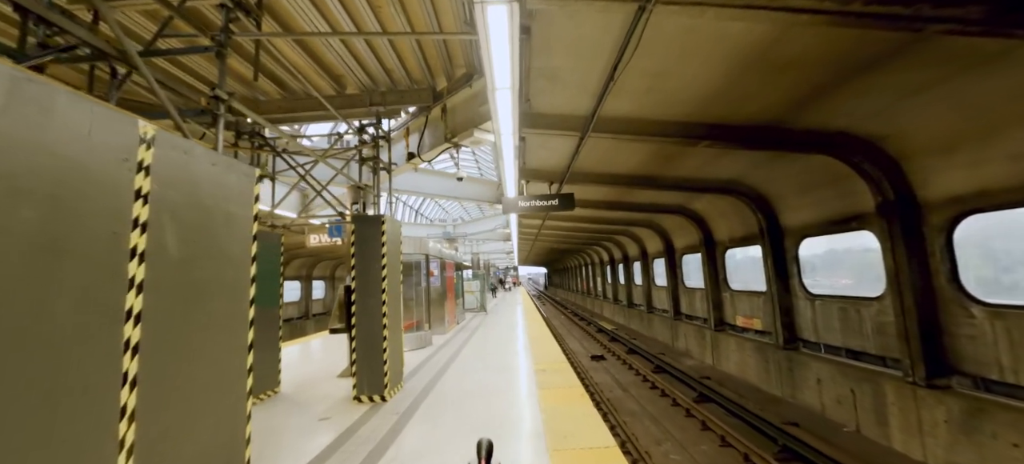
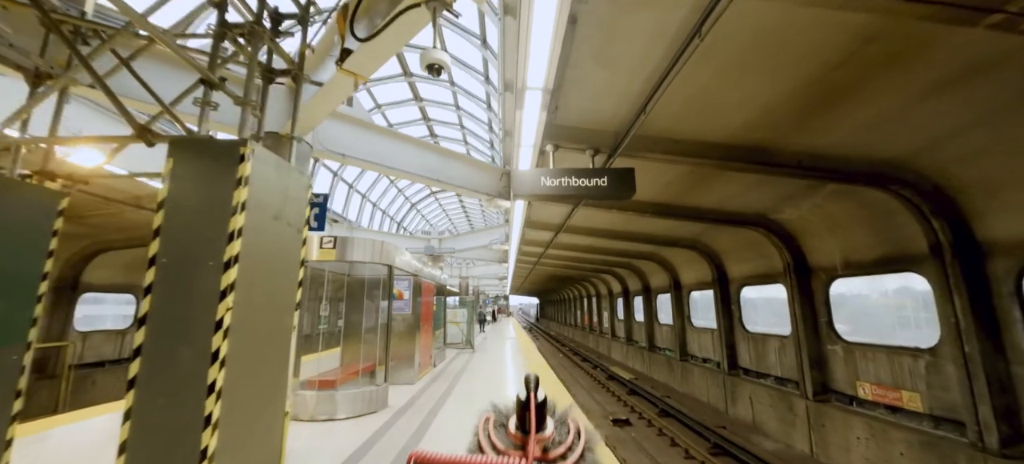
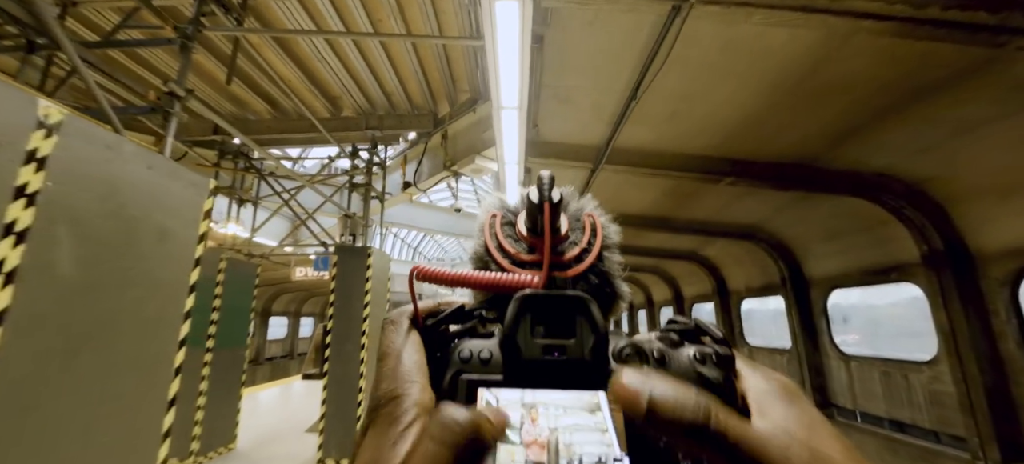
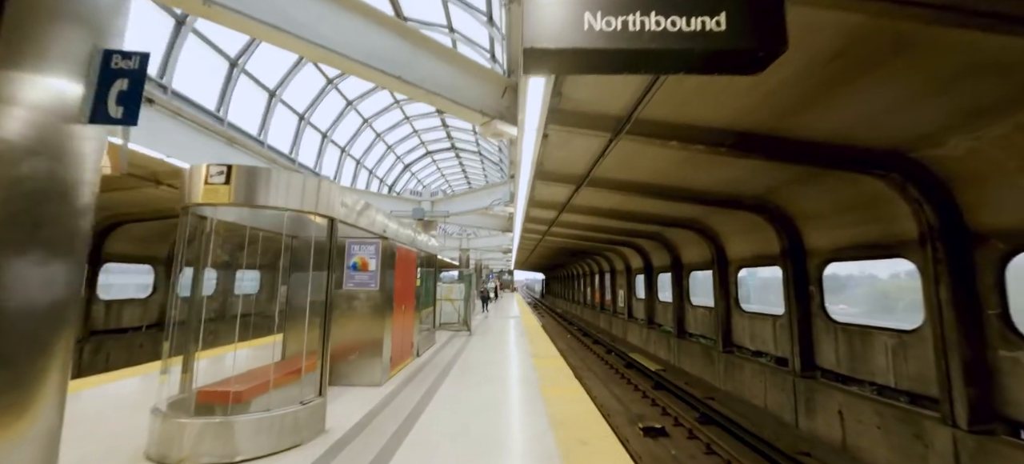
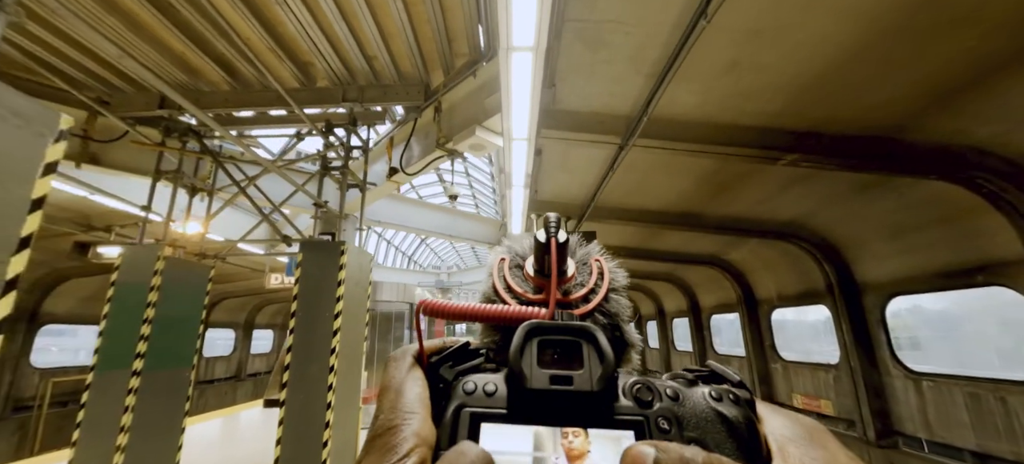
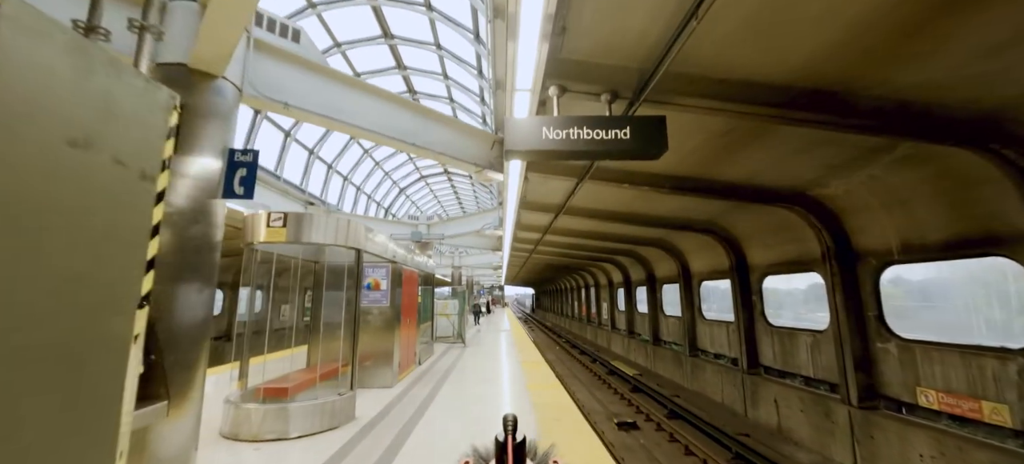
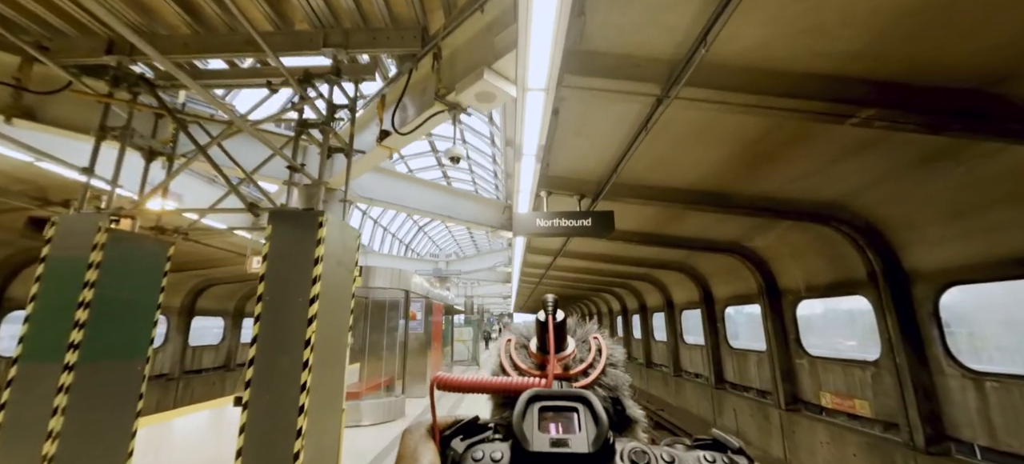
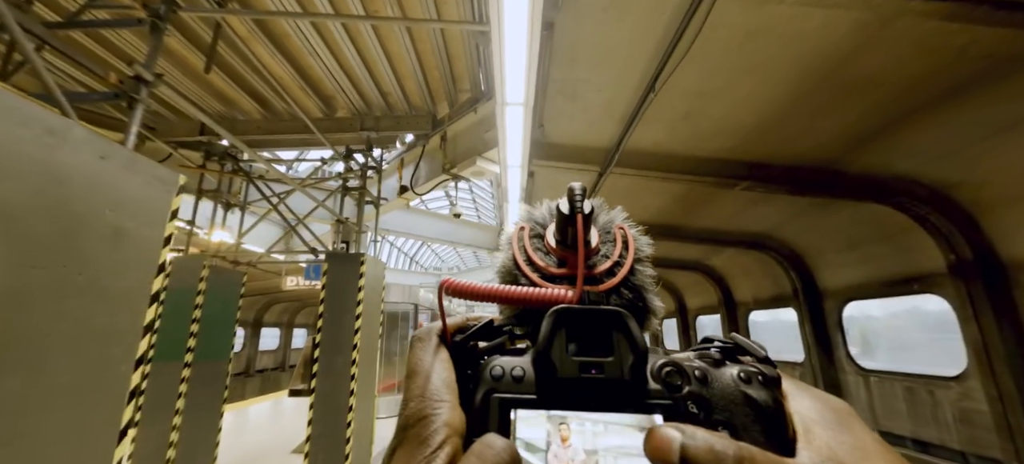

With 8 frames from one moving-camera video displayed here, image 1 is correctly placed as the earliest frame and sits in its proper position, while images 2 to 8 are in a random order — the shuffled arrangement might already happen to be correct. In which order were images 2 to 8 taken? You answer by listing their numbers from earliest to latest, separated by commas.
3, 8, 5, 7, 2, 6, 4
